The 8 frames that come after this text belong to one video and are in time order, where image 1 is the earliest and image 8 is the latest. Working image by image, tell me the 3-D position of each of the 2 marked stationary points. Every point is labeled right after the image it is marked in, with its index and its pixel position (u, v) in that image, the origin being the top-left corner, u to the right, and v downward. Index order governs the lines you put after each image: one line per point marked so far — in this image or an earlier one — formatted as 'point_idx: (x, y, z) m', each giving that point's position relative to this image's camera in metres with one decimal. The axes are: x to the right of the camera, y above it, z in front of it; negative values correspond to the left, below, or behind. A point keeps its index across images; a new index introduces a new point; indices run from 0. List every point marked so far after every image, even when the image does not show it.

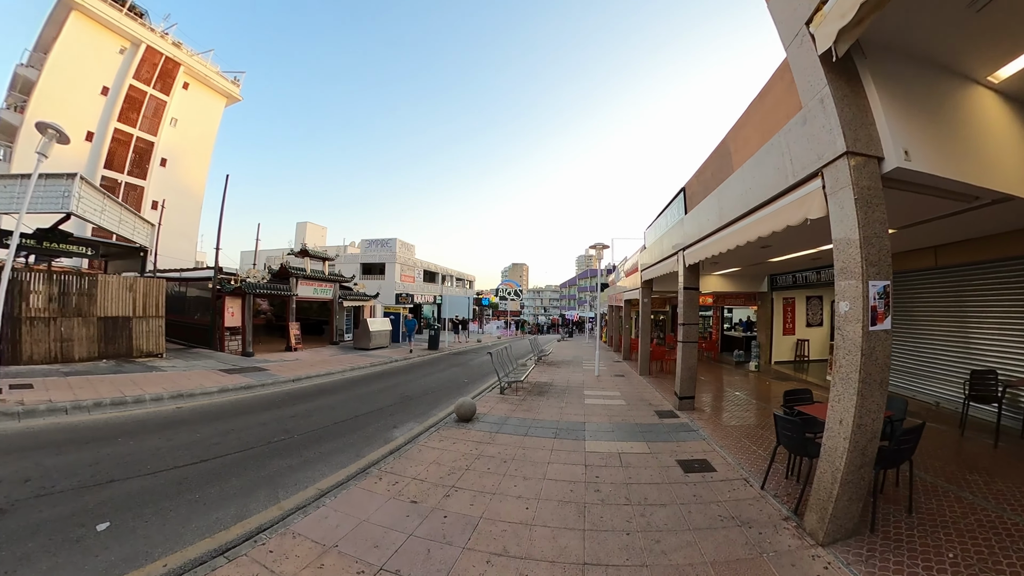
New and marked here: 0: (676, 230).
0: (+6.3, +2.3, +8.1) m
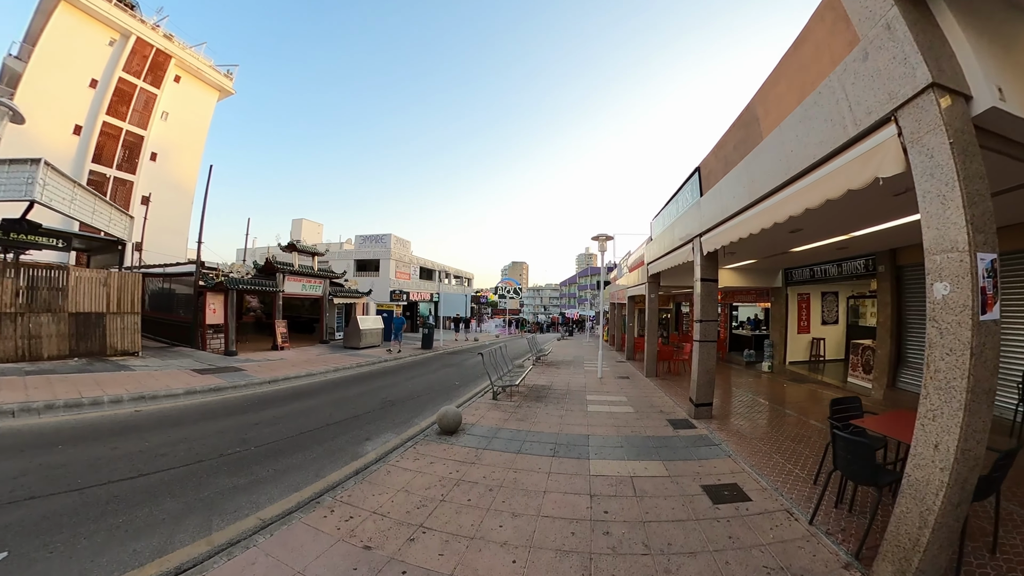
0: (+6.1, +2.6, +7.2) m
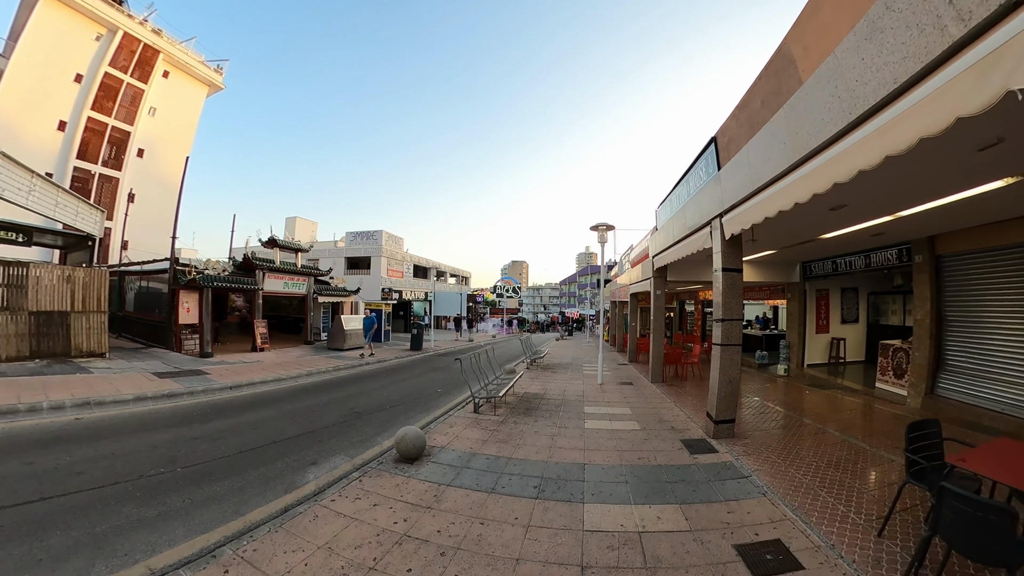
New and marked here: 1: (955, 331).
0: (+5.6, +2.8, +6.1) m
1: (+16.7, -1.6, +7.7) m
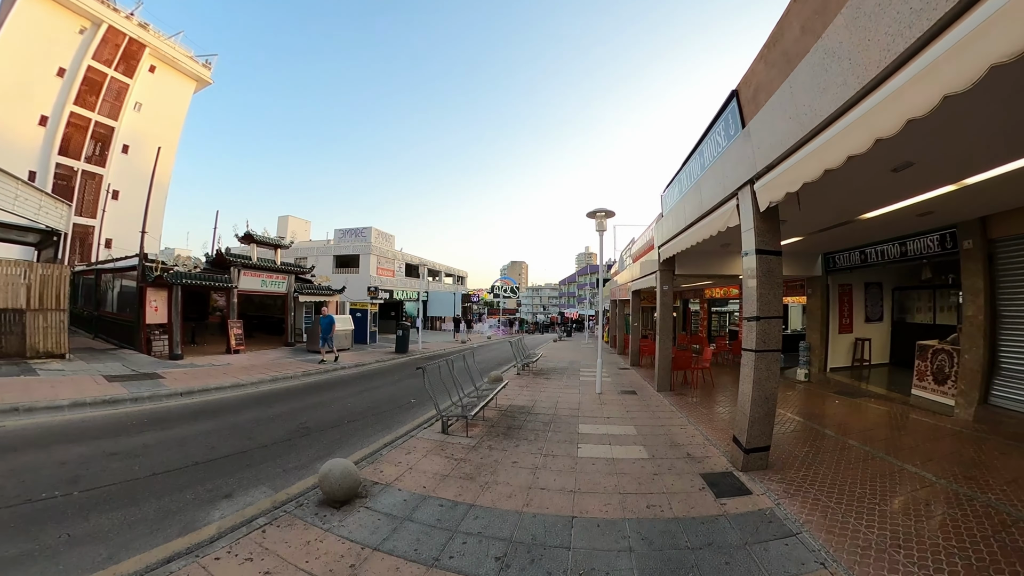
0: (+5.0, +3.0, +5.0) m
1: (+16.1, -1.4, +6.6) m
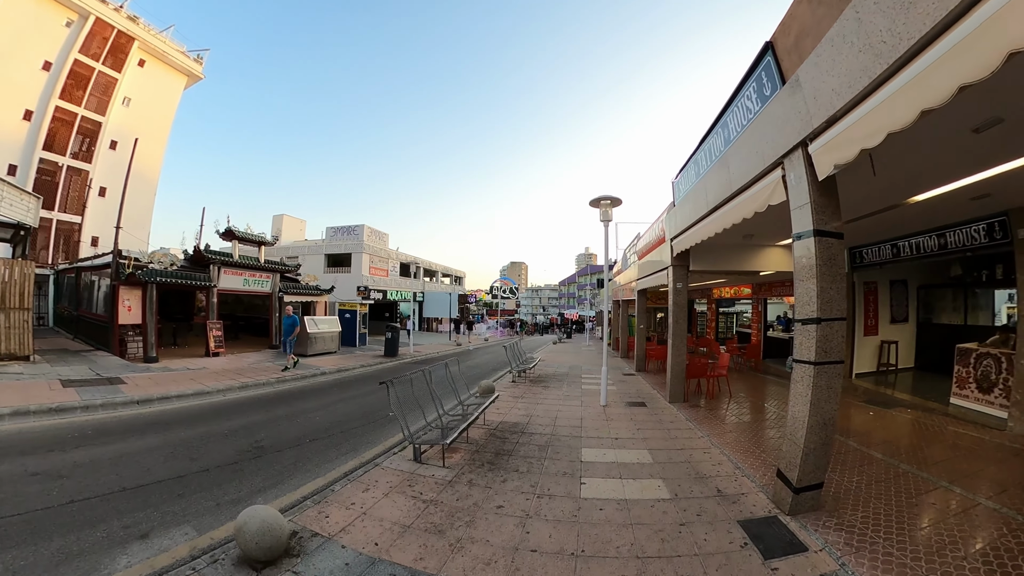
0: (+4.8, +3.1, +4.2) m
1: (+15.9, -1.3, +5.7) m
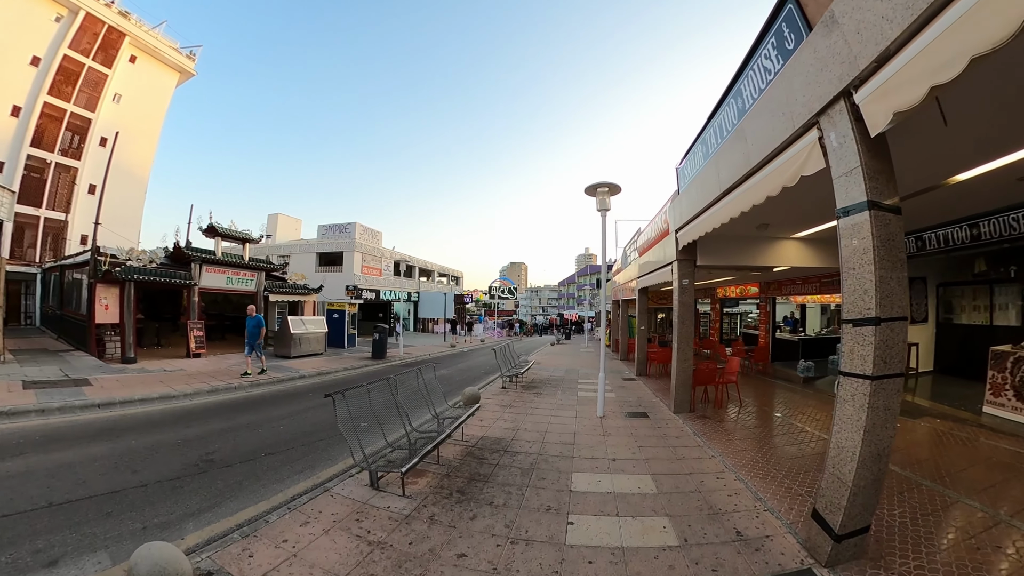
0: (+4.4, +3.2, +3.6) m
1: (+15.5, -1.2, +5.0) m
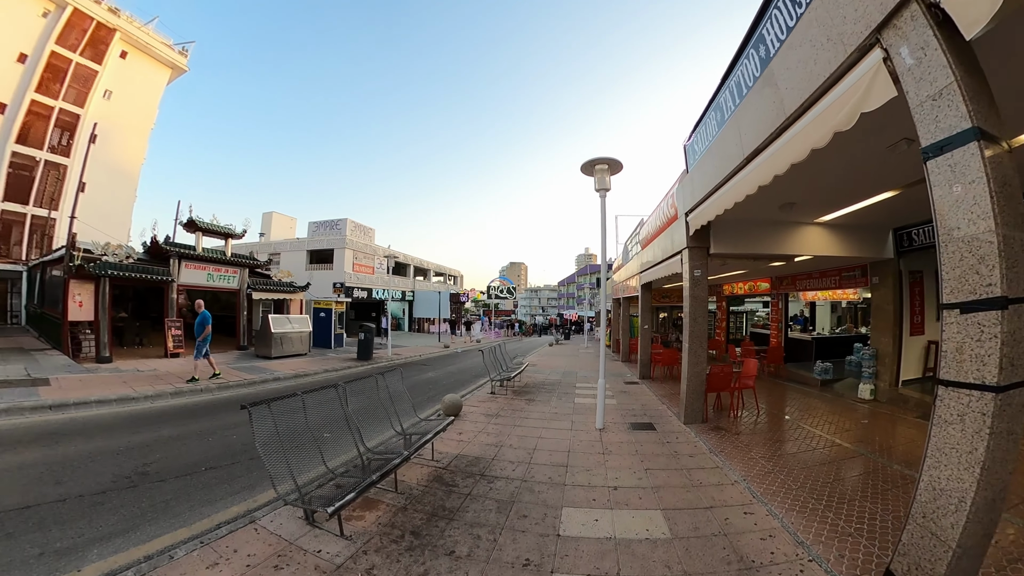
0: (+4.1, +3.4, +2.8) m
1: (+15.2, -1.0, +4.3) m
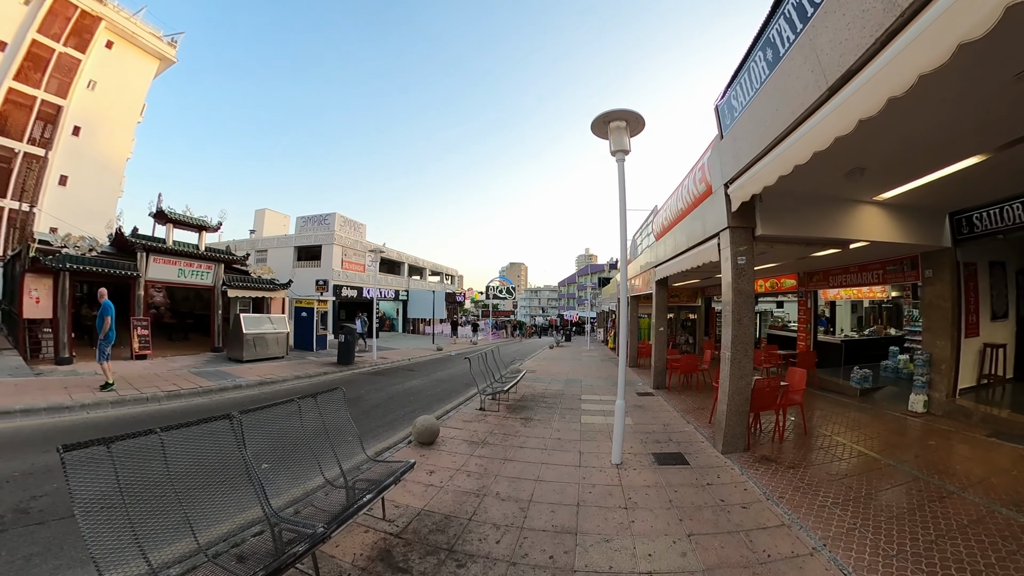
0: (+3.9, +3.5, +1.8) m
1: (+15.0, -0.9, +3.2) m
